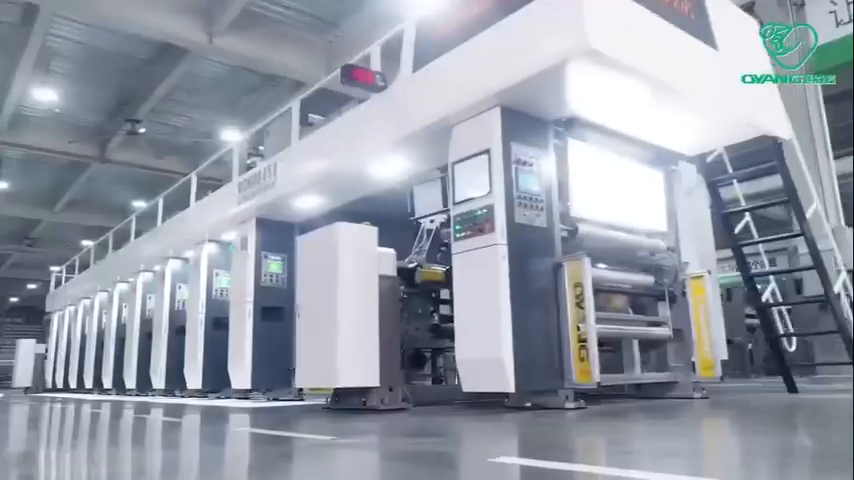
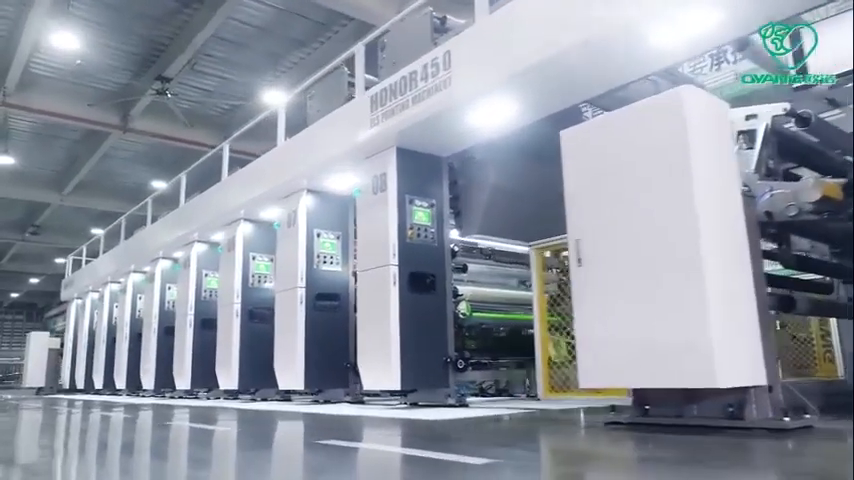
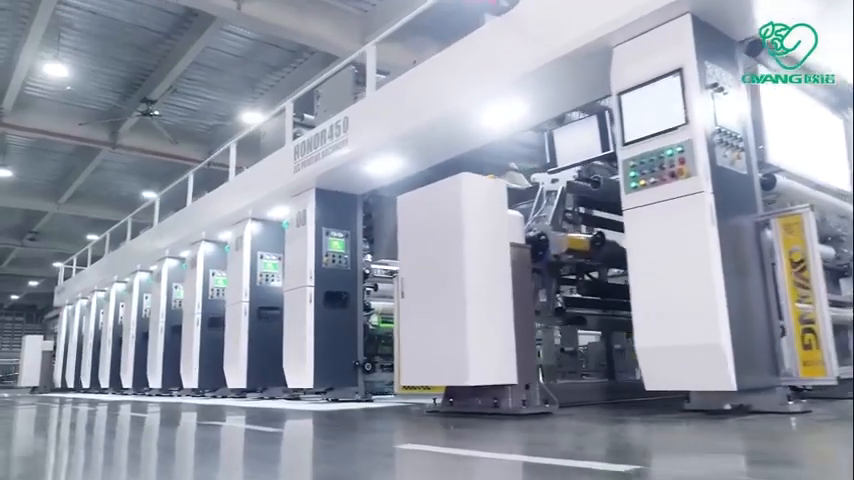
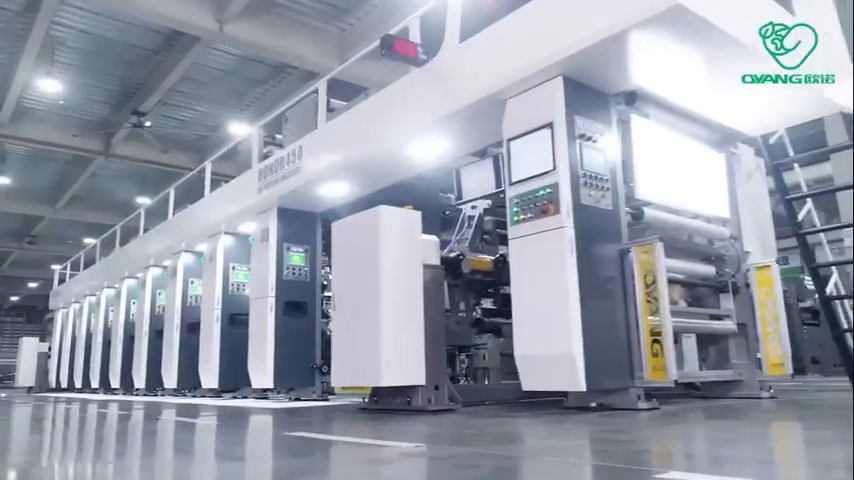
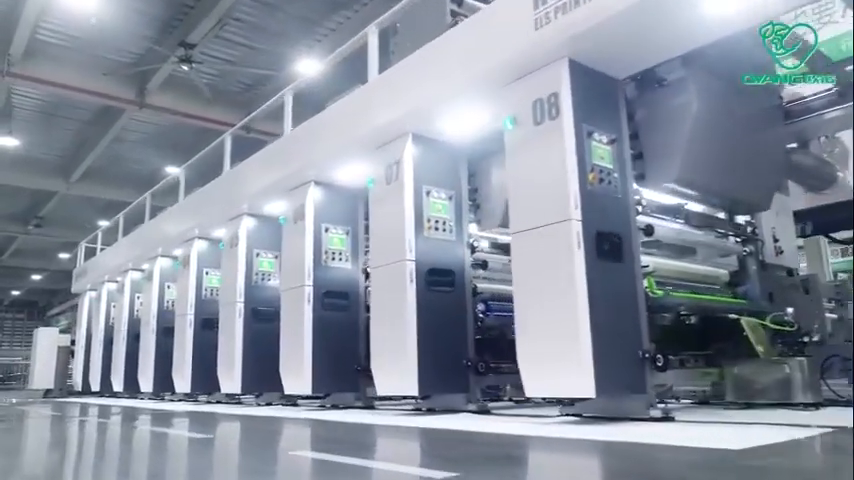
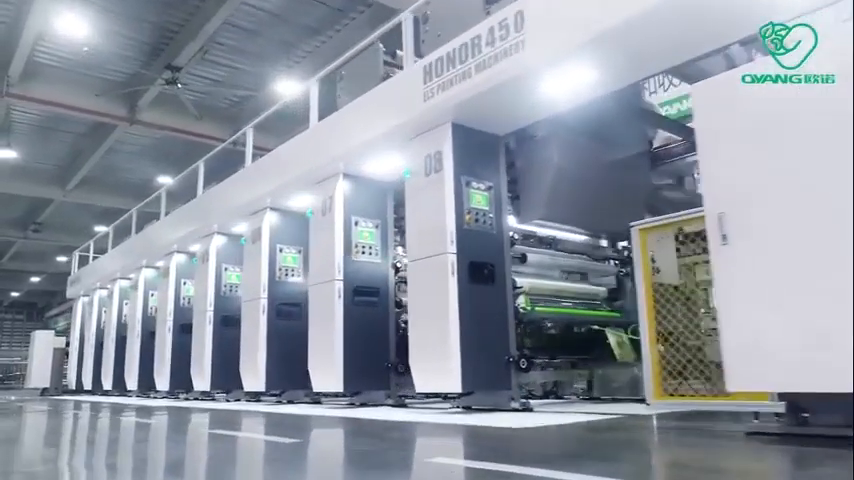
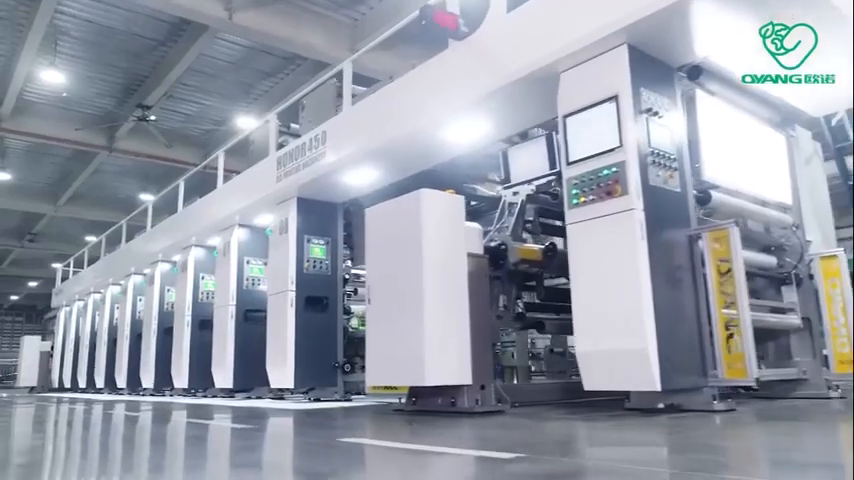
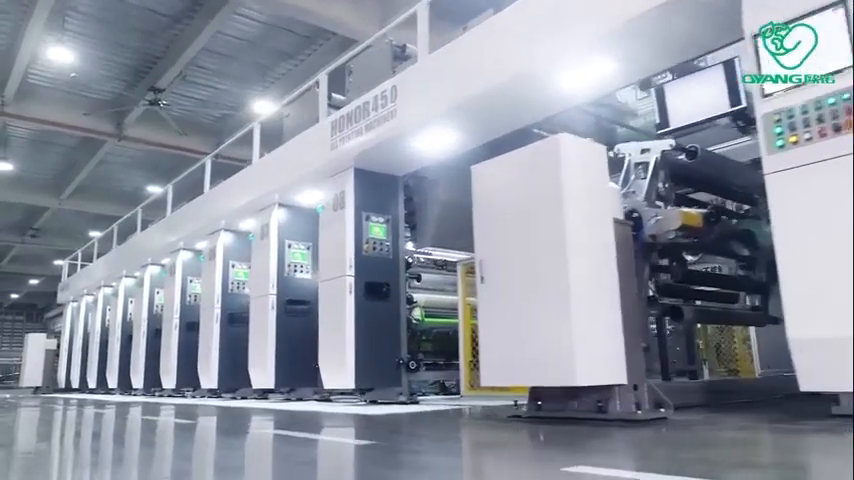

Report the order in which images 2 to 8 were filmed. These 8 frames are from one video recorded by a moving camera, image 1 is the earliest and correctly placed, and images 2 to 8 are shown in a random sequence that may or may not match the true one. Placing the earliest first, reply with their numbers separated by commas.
4, 7, 3, 8, 2, 6, 5
